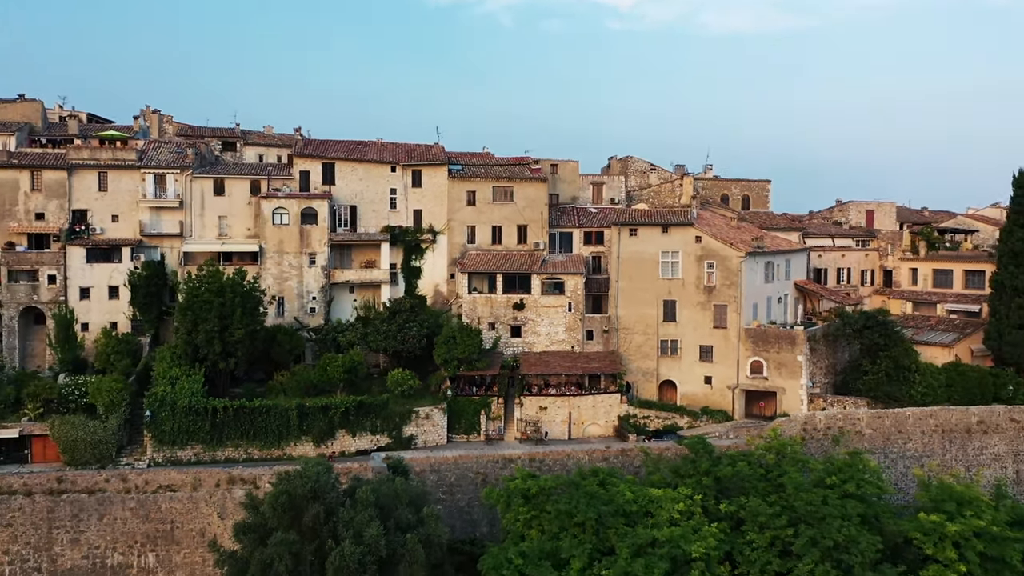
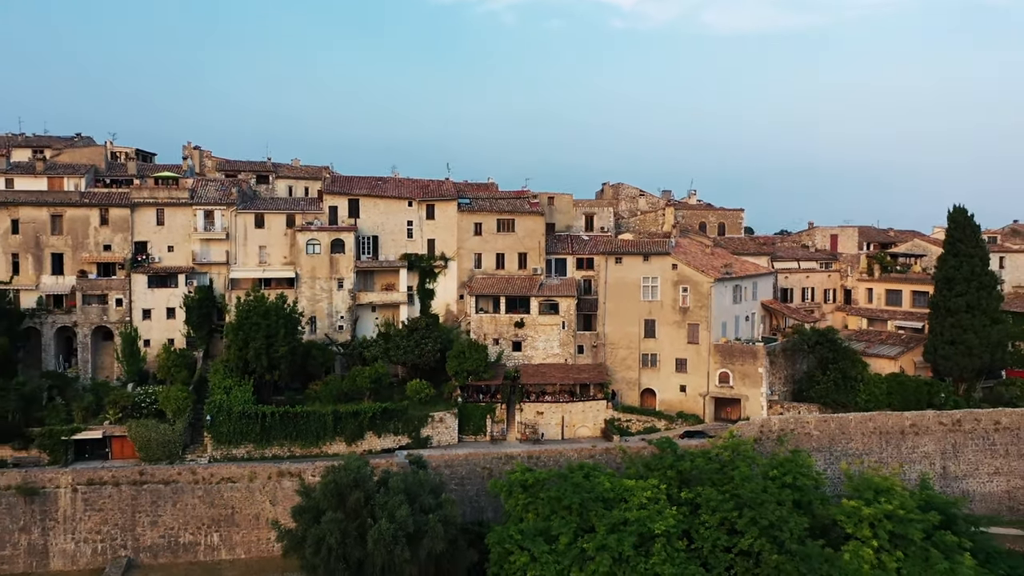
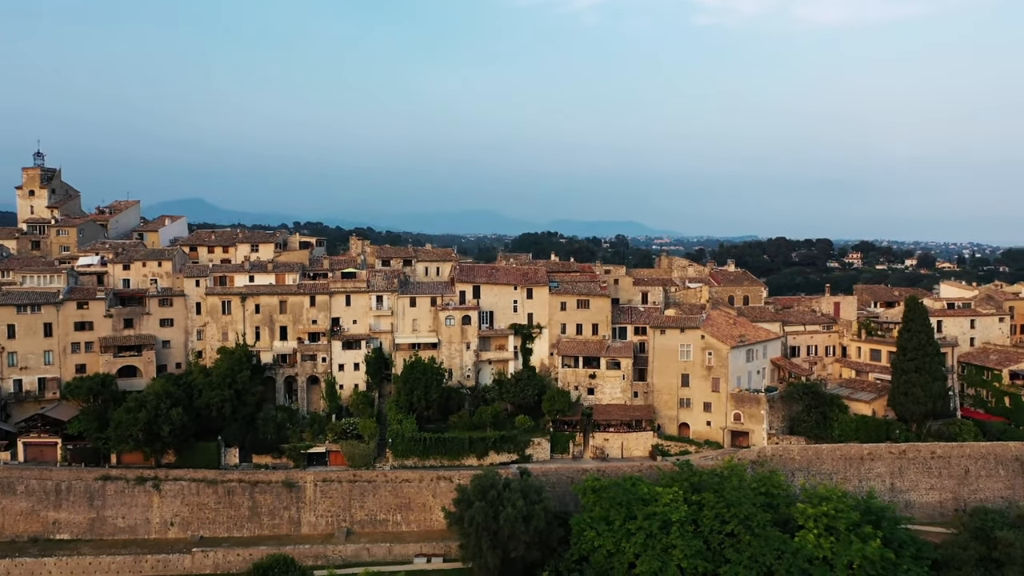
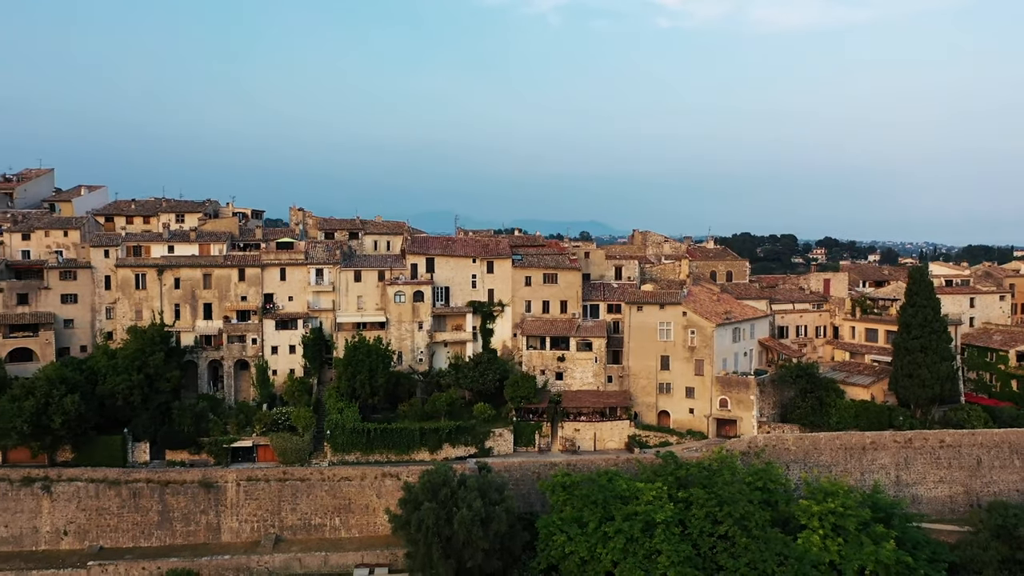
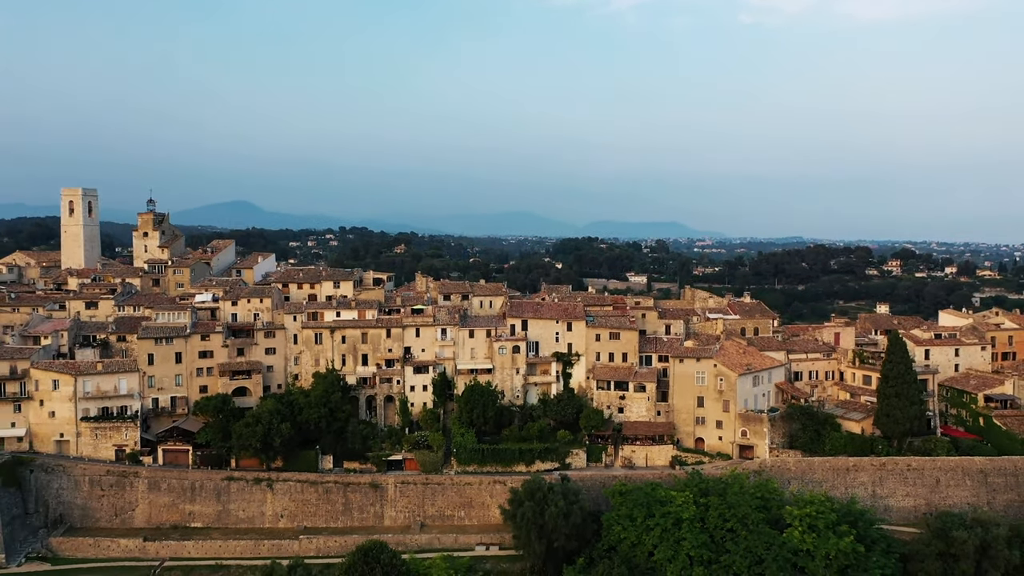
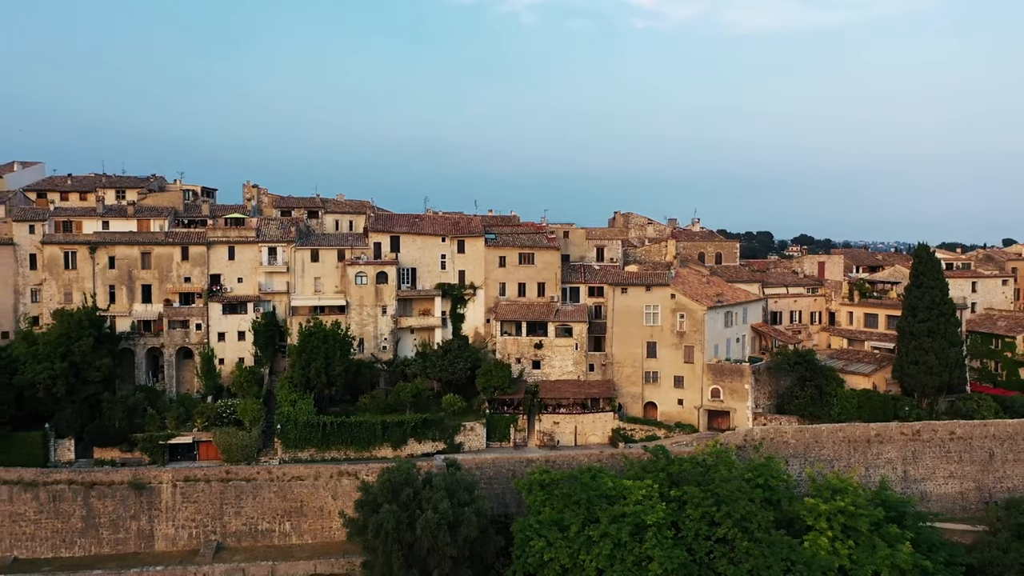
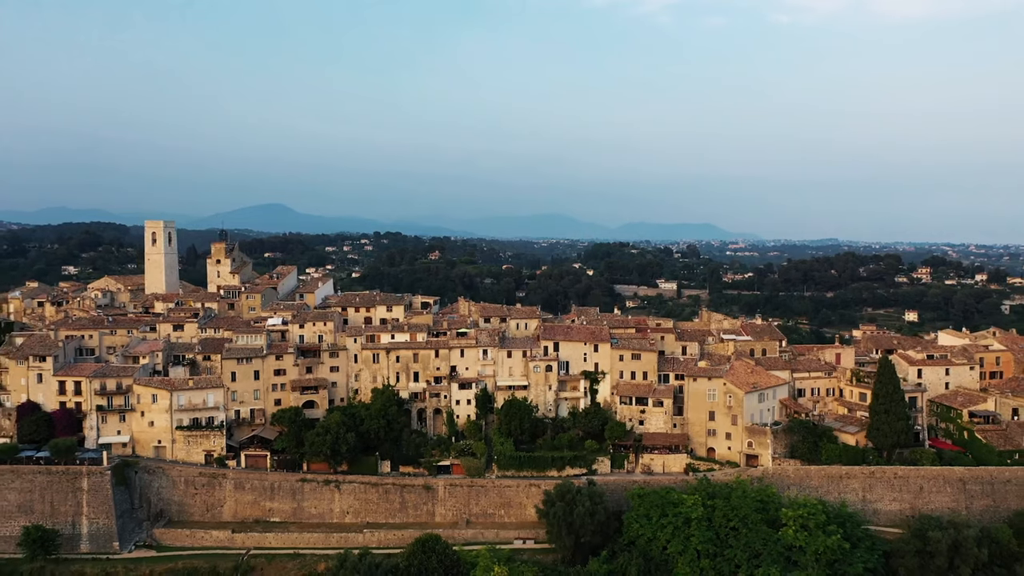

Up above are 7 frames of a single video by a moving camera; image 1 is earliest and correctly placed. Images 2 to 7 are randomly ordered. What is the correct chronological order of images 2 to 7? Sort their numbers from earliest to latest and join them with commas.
2, 6, 4, 3, 5, 7
